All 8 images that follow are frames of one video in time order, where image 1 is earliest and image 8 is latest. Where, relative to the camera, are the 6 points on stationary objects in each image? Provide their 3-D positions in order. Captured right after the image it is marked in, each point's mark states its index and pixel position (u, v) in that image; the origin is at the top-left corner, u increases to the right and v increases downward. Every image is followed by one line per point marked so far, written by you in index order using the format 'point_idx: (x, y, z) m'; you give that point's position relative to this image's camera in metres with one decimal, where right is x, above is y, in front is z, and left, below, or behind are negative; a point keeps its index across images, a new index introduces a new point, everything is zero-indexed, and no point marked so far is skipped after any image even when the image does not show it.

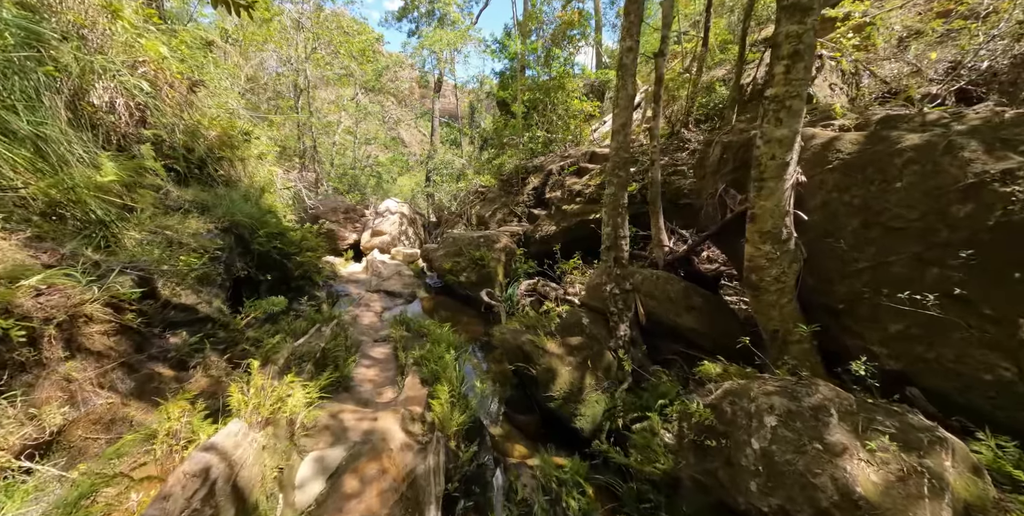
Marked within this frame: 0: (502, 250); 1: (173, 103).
0: (-0.2, +0.2, +7.7) m
1: (-4.6, +2.2, +4.8) m
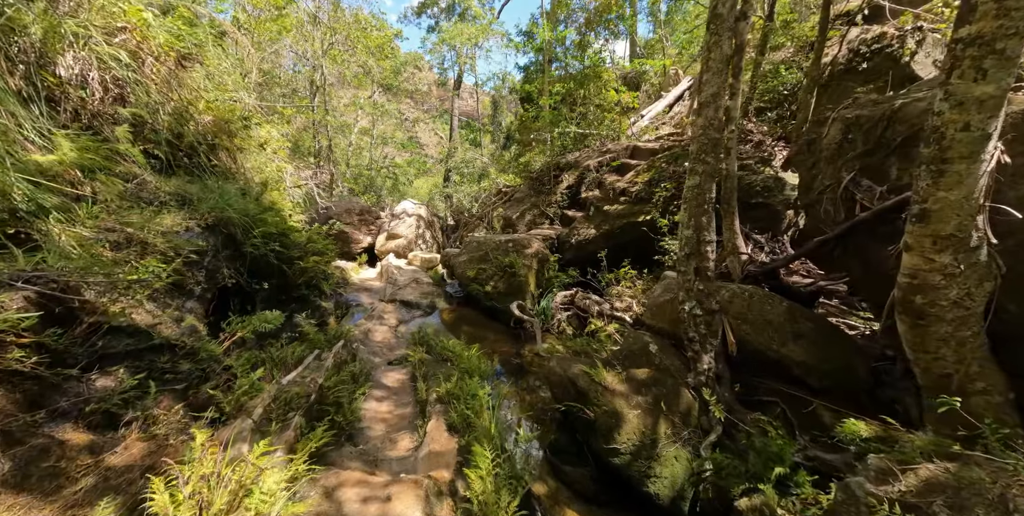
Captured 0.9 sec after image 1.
0: (+0.4, 0.0, +6.7) m
1: (-4.1, +2.1, +4.1) m
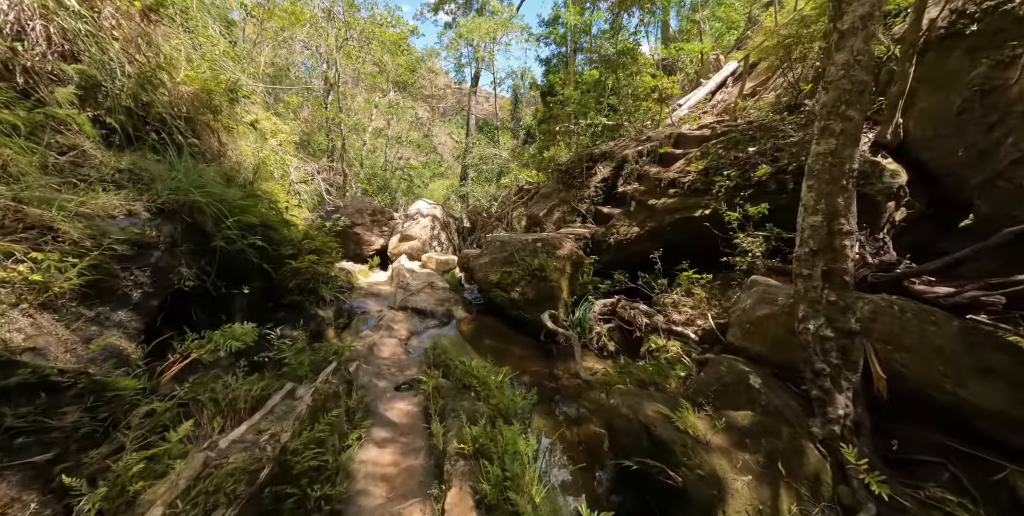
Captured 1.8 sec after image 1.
0: (+0.9, 0.0, +5.8) m
1: (-3.7, +2.2, +3.3) m
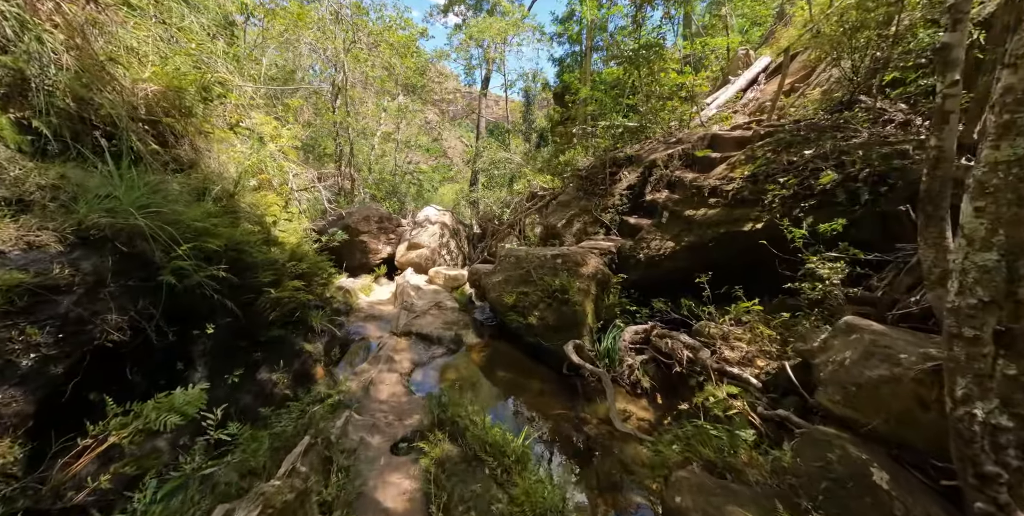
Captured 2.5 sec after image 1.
0: (+1.2, -0.3, +5.1) m
1: (-3.5, +1.9, +2.8) m
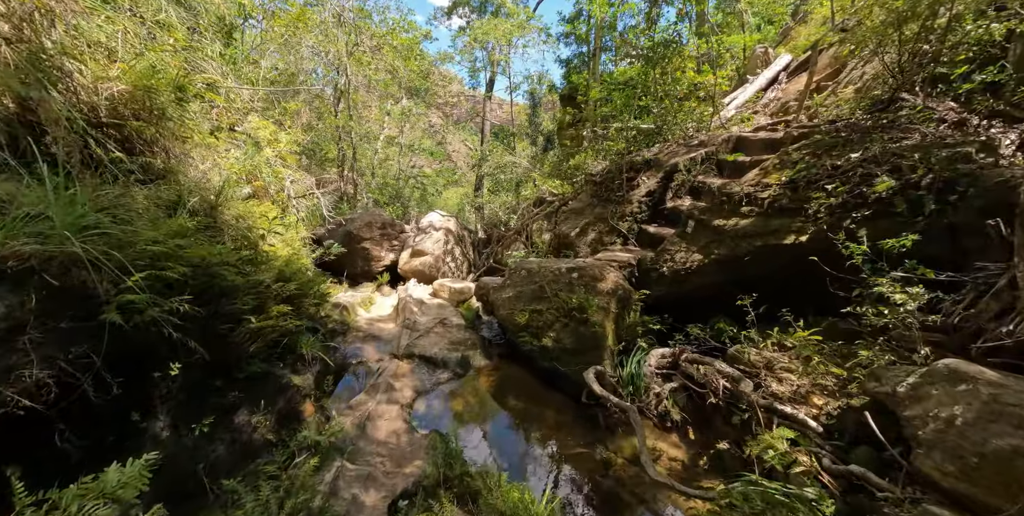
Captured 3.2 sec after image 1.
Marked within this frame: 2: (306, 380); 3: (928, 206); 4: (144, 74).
0: (+1.3, -0.5, +4.6) m
1: (-3.3, +1.7, +2.4) m
2: (-2.0, -1.2, +3.4) m
3: (+4.1, +0.5, +3.4) m
4: (-3.1, +1.6, +2.9) m
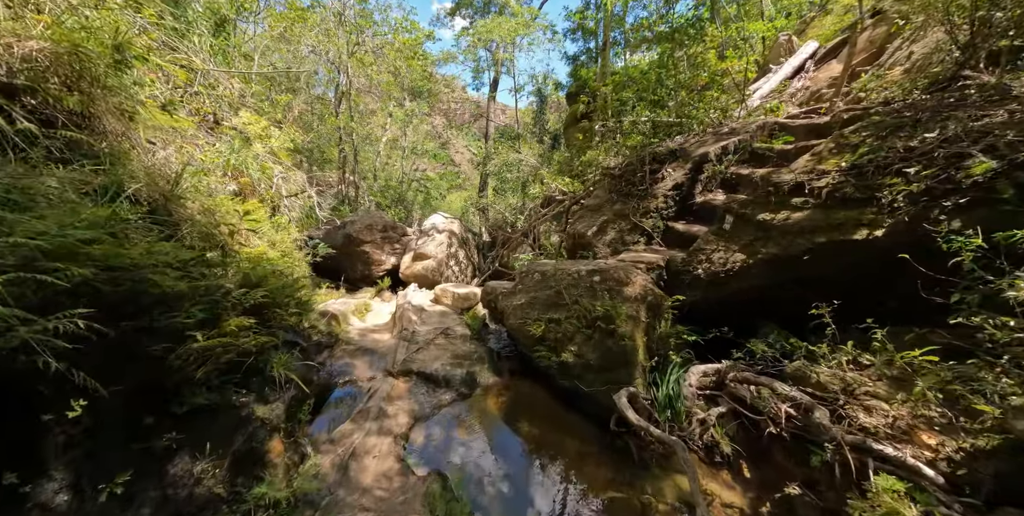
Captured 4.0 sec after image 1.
0: (+1.5, -0.5, +3.9) m
1: (-3.2, +1.7, +1.8) m
2: (-1.9, -1.2, +2.8) m
3: (+4.2, +0.5, +2.7) m
4: (-3.0, +1.6, +2.3) m
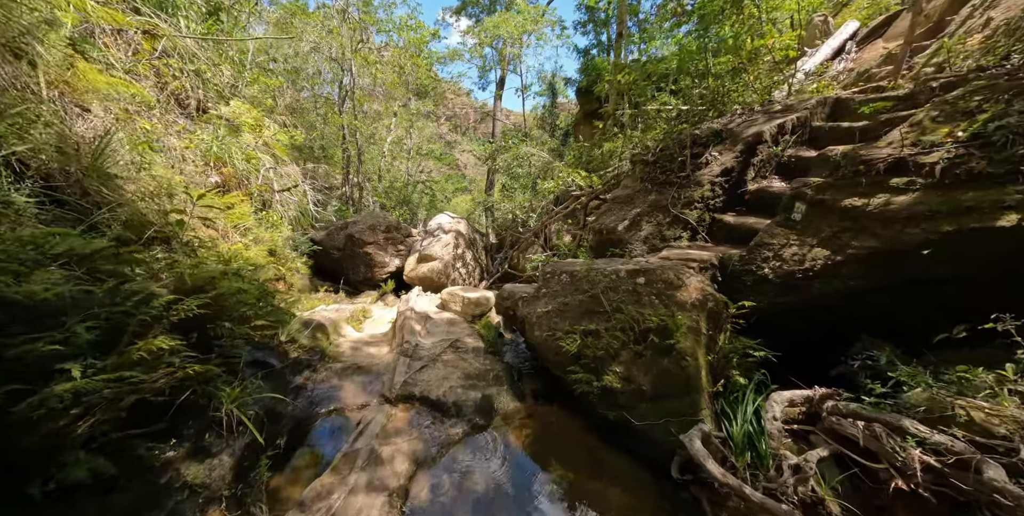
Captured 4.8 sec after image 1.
0: (+1.7, -0.5, +3.1) m
1: (-3.0, +1.7, +1.1) m
2: (-1.7, -1.2, +2.0) m
3: (+4.4, +0.6, +1.9) m
4: (-2.8, +1.6, +1.6) m
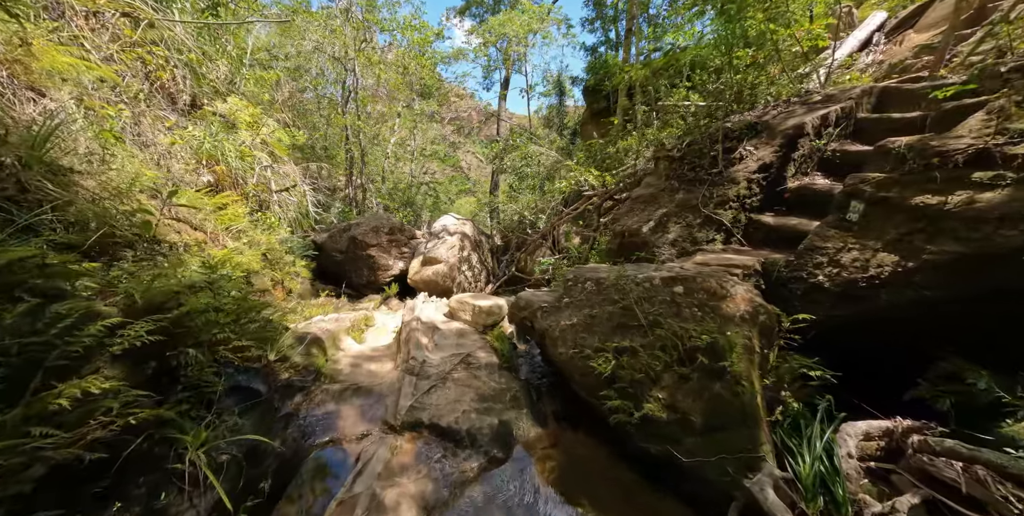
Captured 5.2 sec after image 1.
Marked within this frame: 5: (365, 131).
0: (+1.9, -0.5, +2.7) m
1: (-2.8, +1.7, +0.7) m
2: (-1.5, -1.2, +1.6) m
3: (+4.6, +0.5, +1.4) m
4: (-2.6, +1.5, +1.2) m
5: (-5.4, +4.7, +12.3) m
